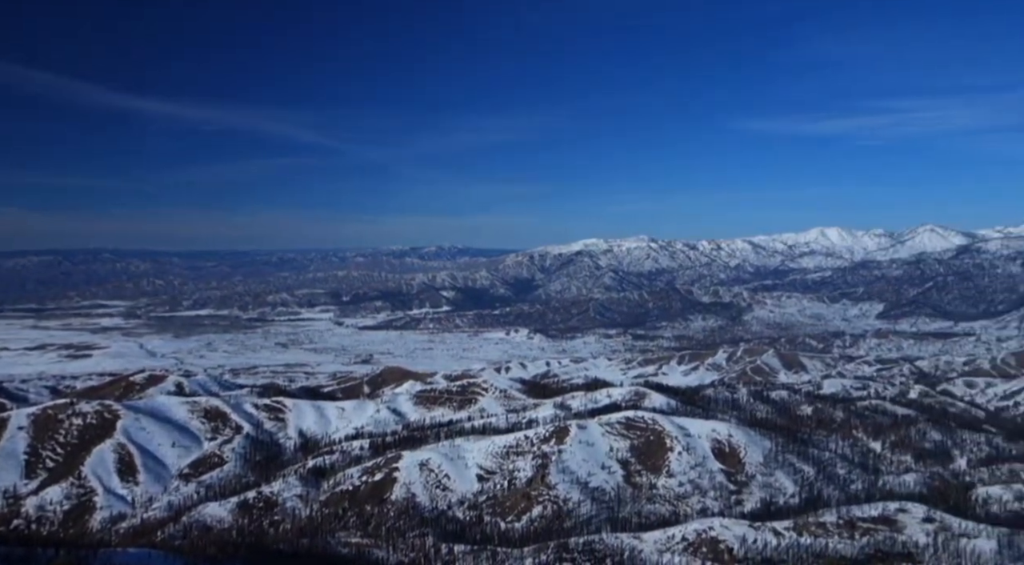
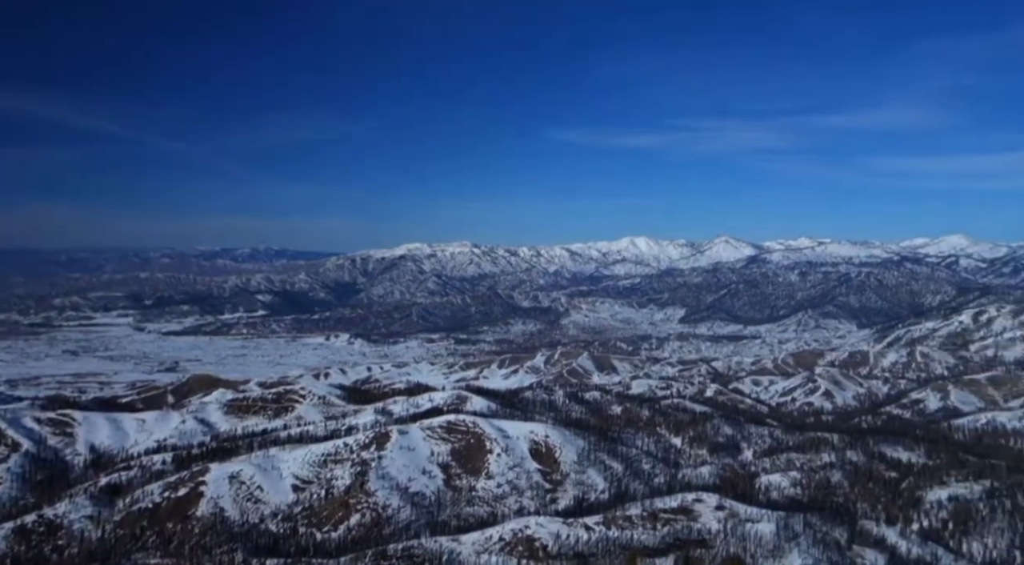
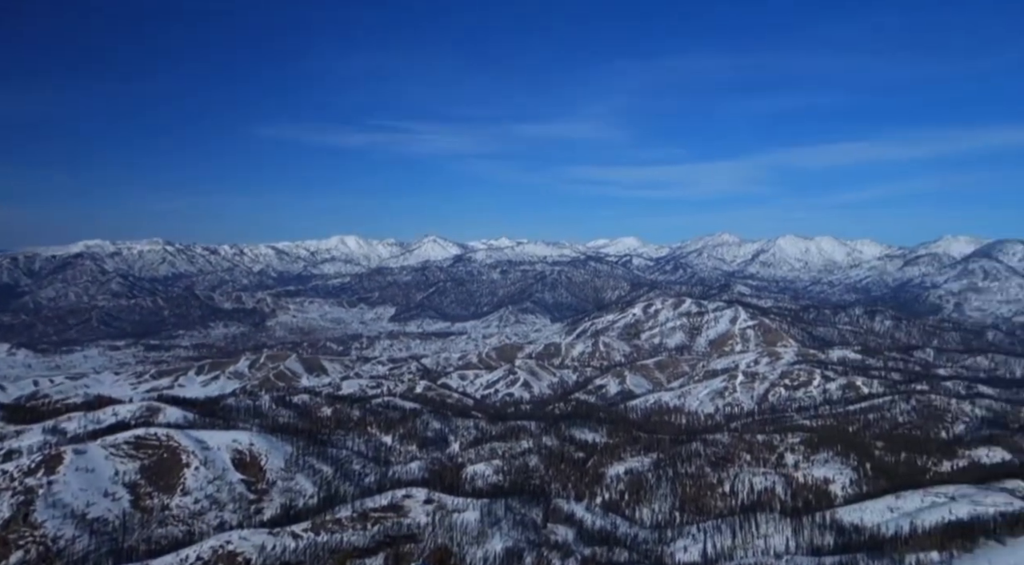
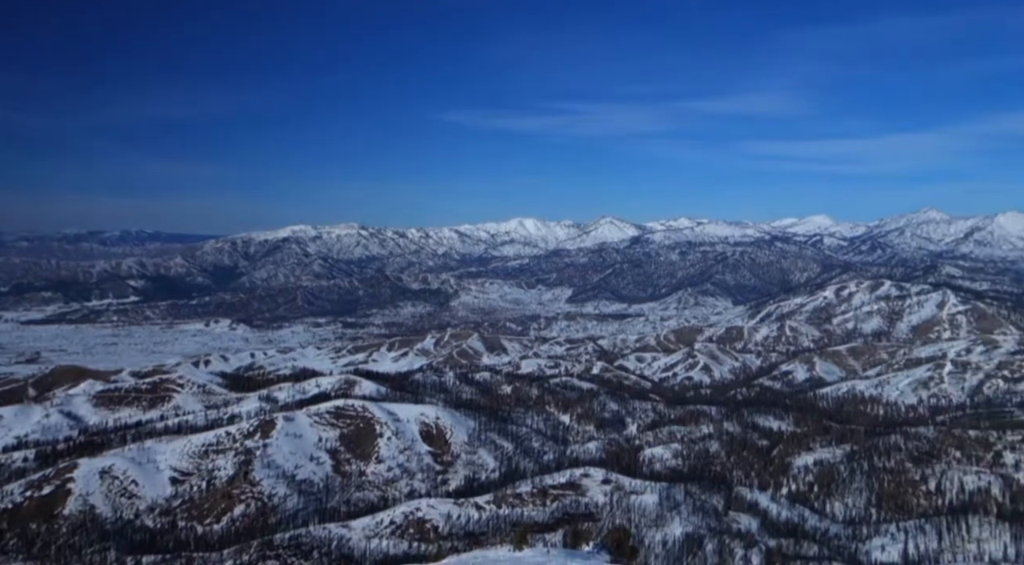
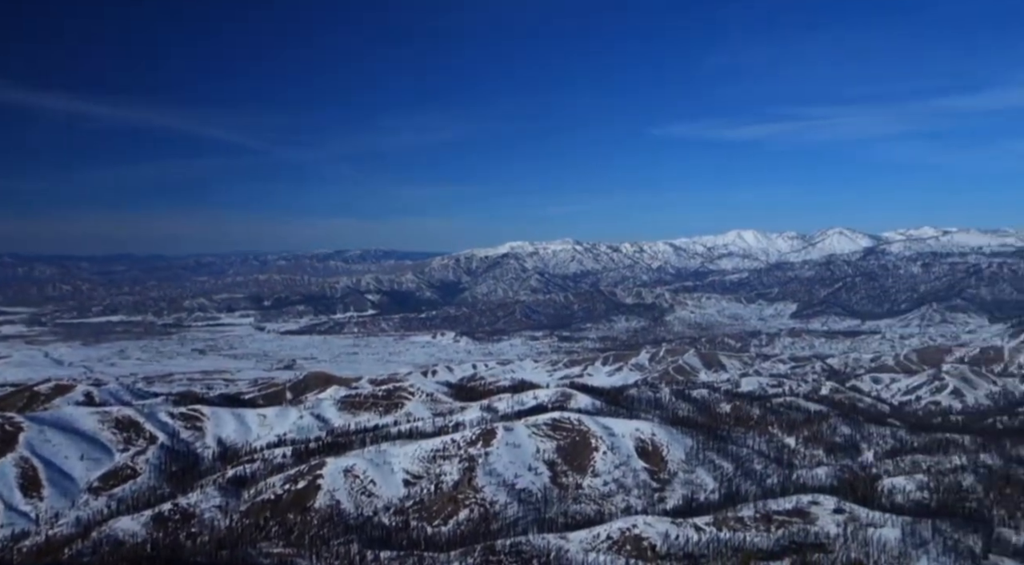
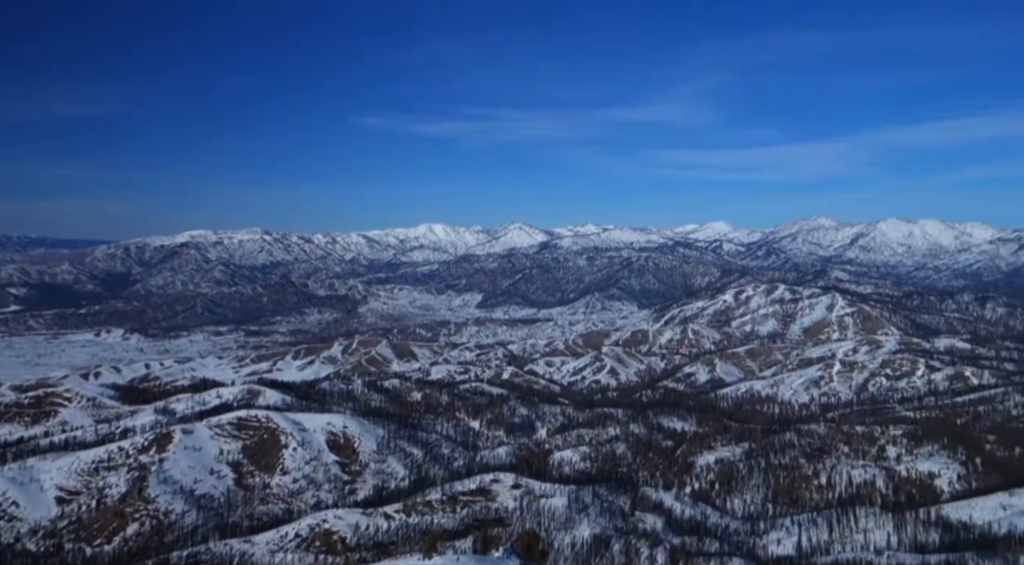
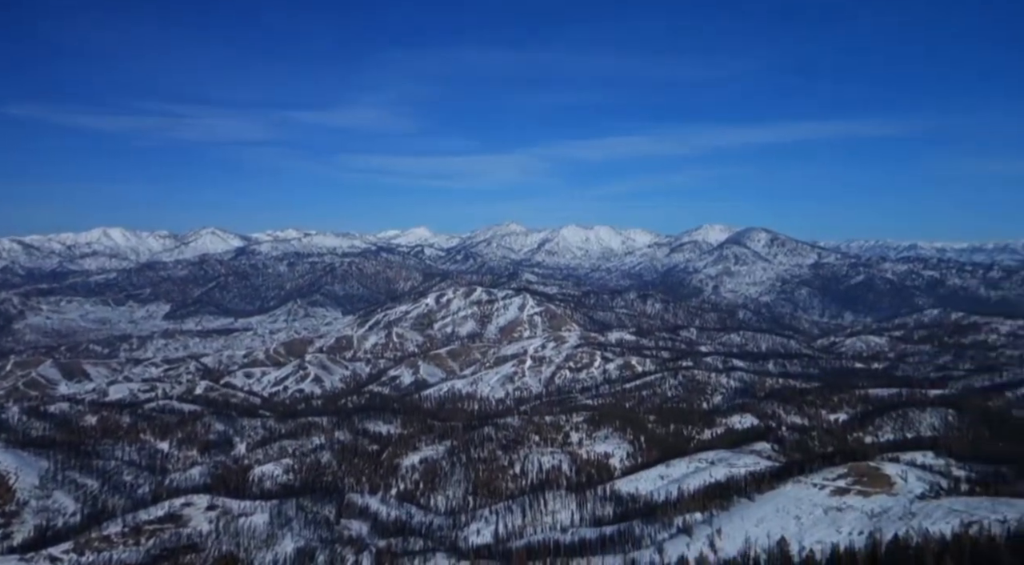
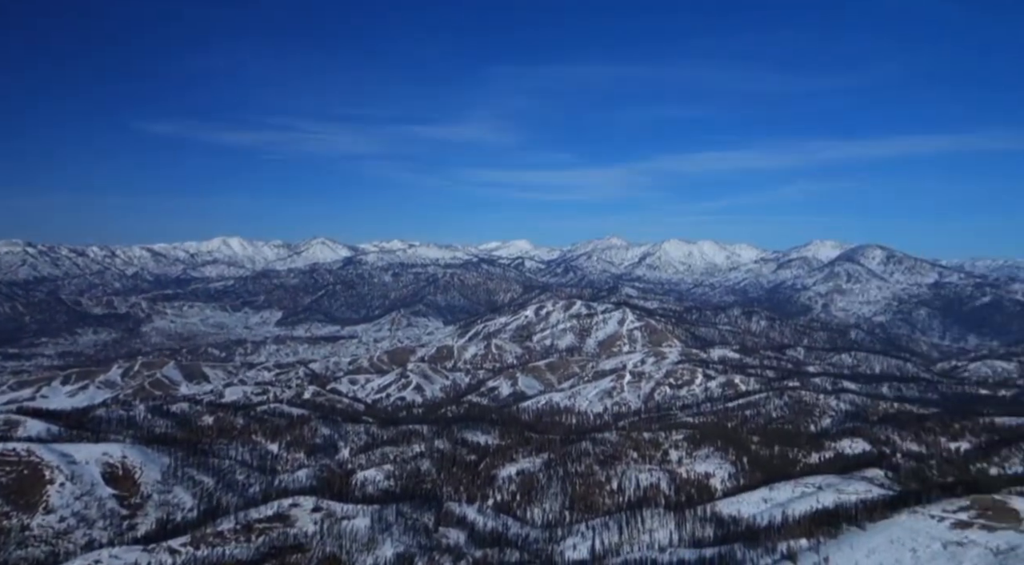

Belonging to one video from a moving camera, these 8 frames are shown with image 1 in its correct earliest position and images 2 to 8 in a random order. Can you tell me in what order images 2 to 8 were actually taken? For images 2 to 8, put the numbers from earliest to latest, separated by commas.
5, 2, 4, 6, 3, 8, 7
